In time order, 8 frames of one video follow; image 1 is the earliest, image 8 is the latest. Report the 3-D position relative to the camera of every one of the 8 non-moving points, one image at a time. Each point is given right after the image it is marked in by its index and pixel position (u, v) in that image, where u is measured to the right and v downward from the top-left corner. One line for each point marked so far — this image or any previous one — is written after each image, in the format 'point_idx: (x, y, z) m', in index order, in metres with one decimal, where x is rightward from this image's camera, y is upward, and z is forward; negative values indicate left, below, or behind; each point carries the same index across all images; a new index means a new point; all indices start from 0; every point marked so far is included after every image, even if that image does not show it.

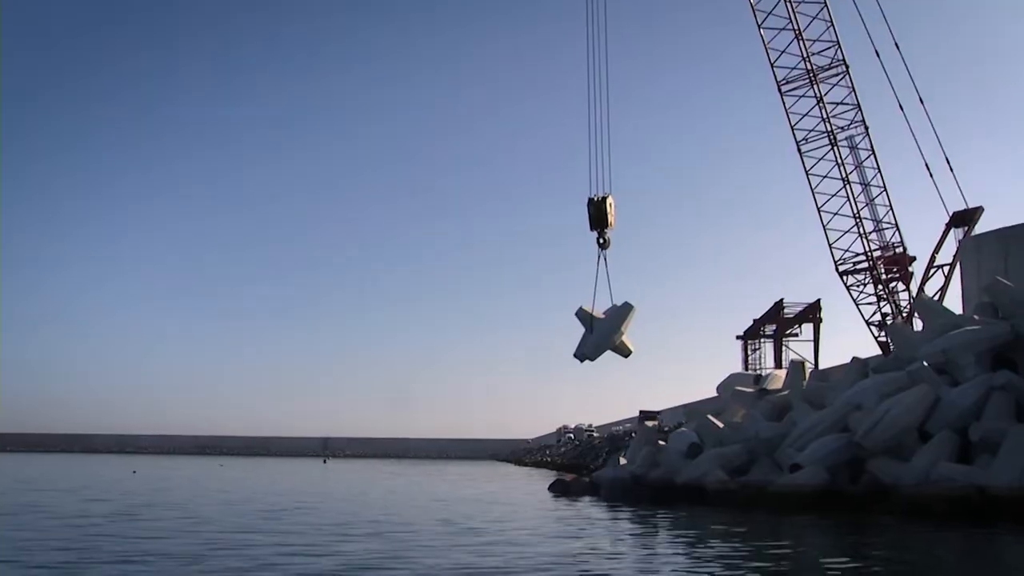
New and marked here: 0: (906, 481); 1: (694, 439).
0: (+6.1, -2.9, +14.9) m
1: (+3.5, -2.9, +18.8) m
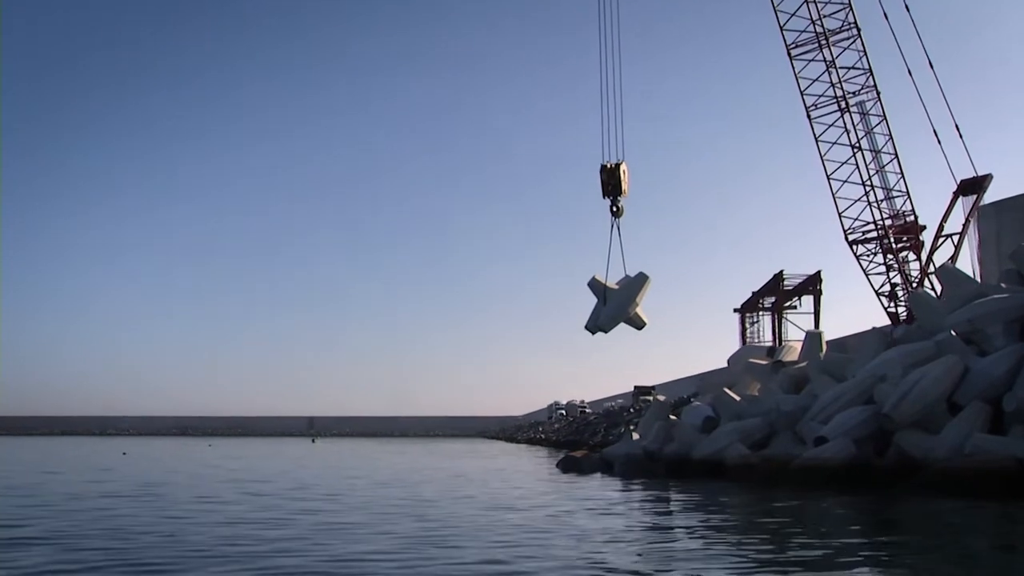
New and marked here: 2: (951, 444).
0: (+6.3, -2.4, +14.5) m
1: (+3.6, -2.3, +18.4) m
2: (+6.8, -2.3, +15.0) m
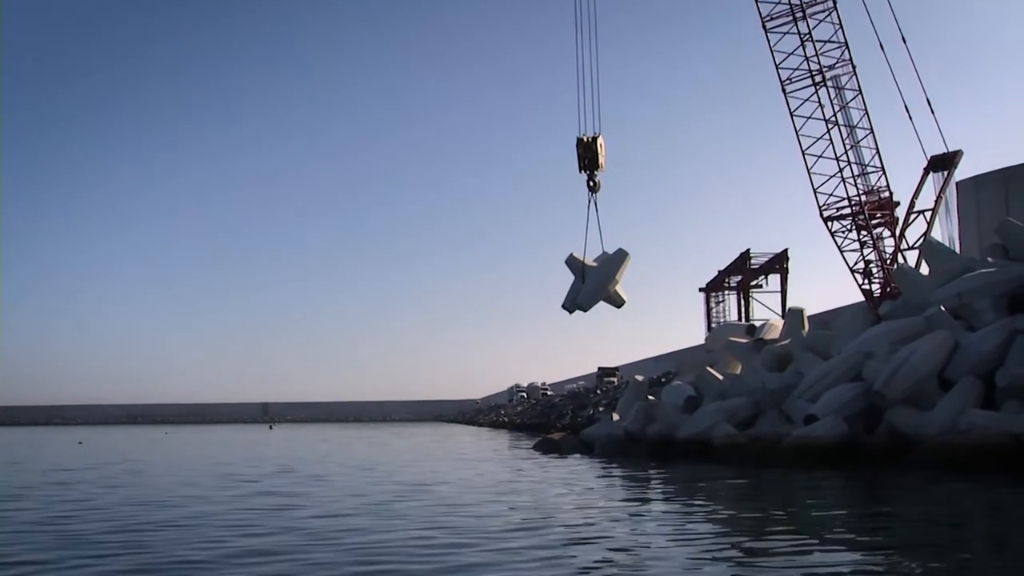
0: (+6.0, -2.0, +14.2) m
1: (+3.2, -1.9, +18.0) m
2: (+6.5, -1.9, +14.7) m
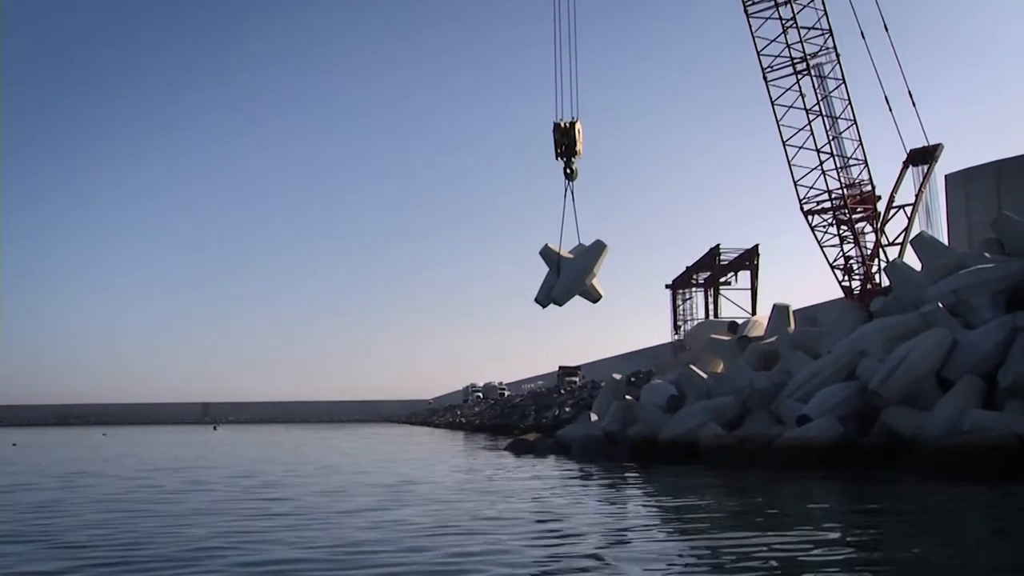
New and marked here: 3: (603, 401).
0: (+5.7, -1.9, +13.4) m
1: (+2.7, -1.8, +17.1) m
2: (+6.1, -1.8, +14.0) m
3: (+1.6, -2.1, +18.3) m
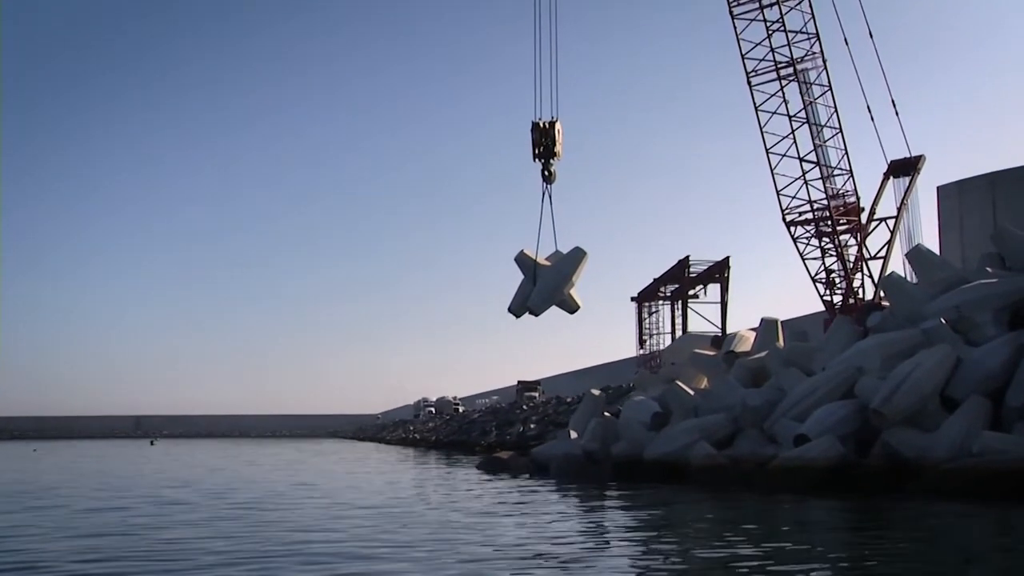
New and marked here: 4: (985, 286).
0: (+5.3, -2.1, +12.6) m
1: (+2.3, -2.0, +16.2) m
2: (+5.8, -2.0, +13.2) m
3: (+1.1, -2.3, +17.3) m
4: (+6.6, +0.1, +13.8) m
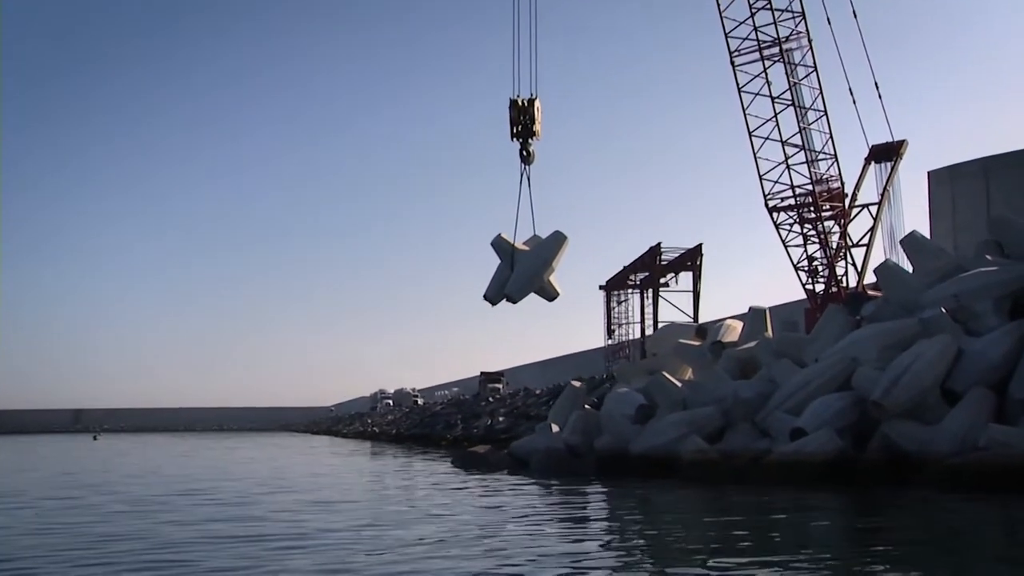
0: (+4.9, -1.8, +11.7) m
1: (+2.0, -1.8, +15.4) m
2: (+5.4, -1.8, +12.2) m
3: (+0.9, -2.0, +16.6) m
4: (+6.2, +0.3, +12.8) m
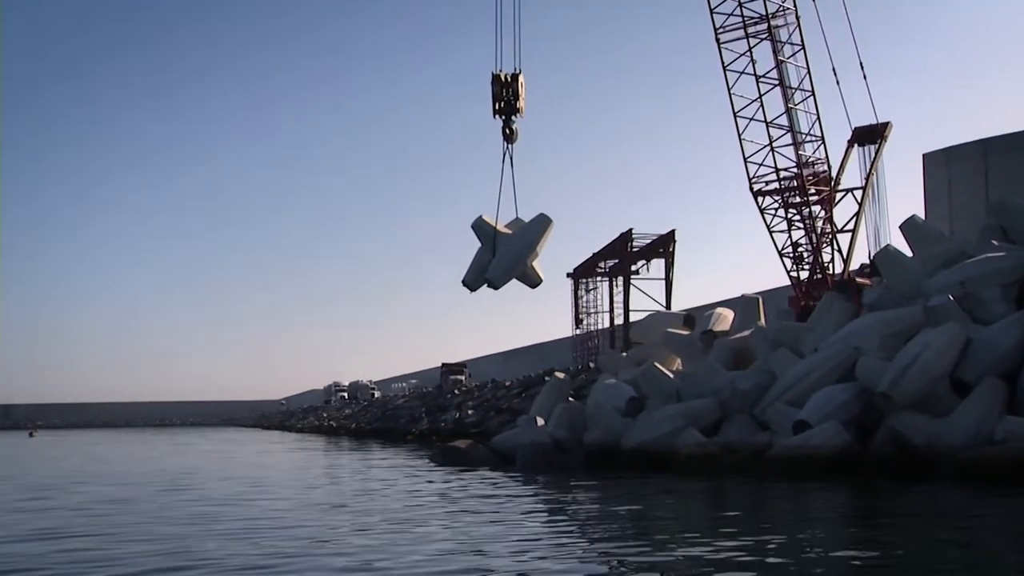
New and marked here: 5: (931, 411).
0: (+4.6, -1.7, +10.8) m
1: (+1.8, -1.5, +14.6) m
2: (+5.1, -1.6, +11.3) m
3: (+0.8, -1.8, +15.8) m
4: (+5.9, +0.5, +11.9) m
5: (+5.0, -1.5, +11.9) m
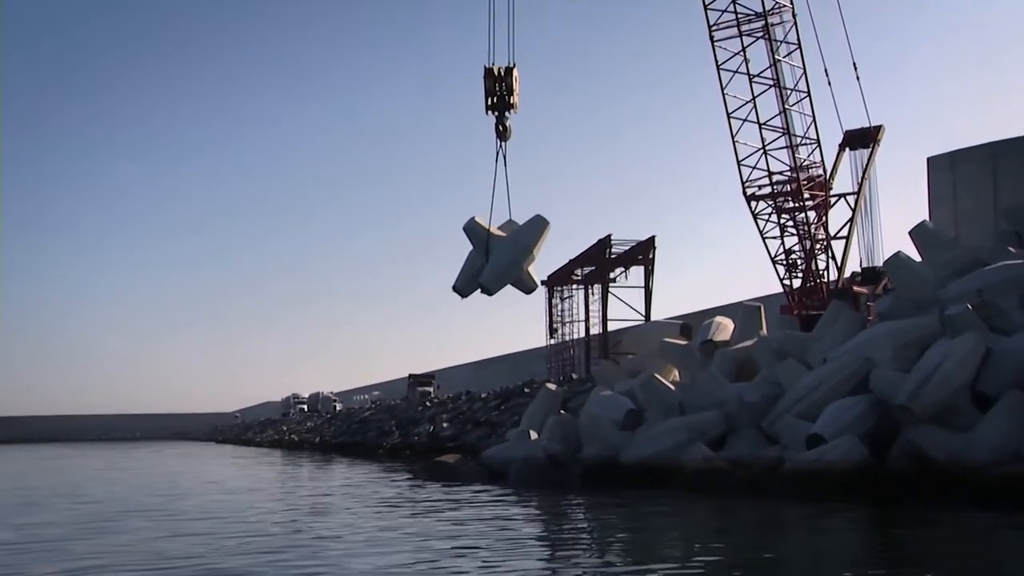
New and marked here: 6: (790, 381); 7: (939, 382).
0: (+4.4, -1.7, +9.9) m
1: (+1.7, -1.6, +13.8) m
2: (+4.9, -1.6, +10.4) m
3: (+0.7, -1.9, +15.1) m
4: (+5.8, +0.5, +11.0) m
5: (+4.9, -1.5, +11.1) m
6: (+3.6, -1.1, +12.6) m
7: (+4.2, -0.9, +10.2) m
